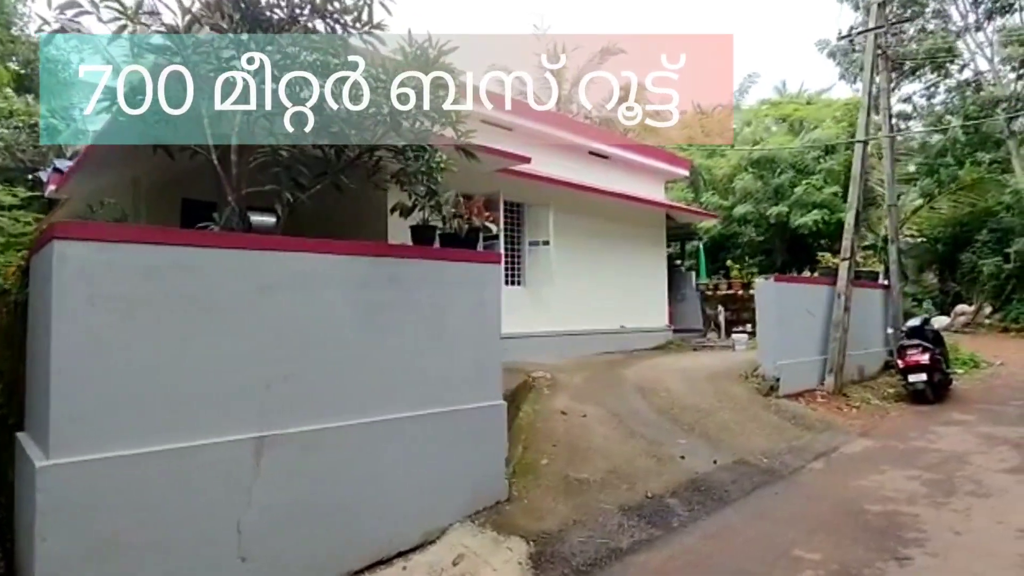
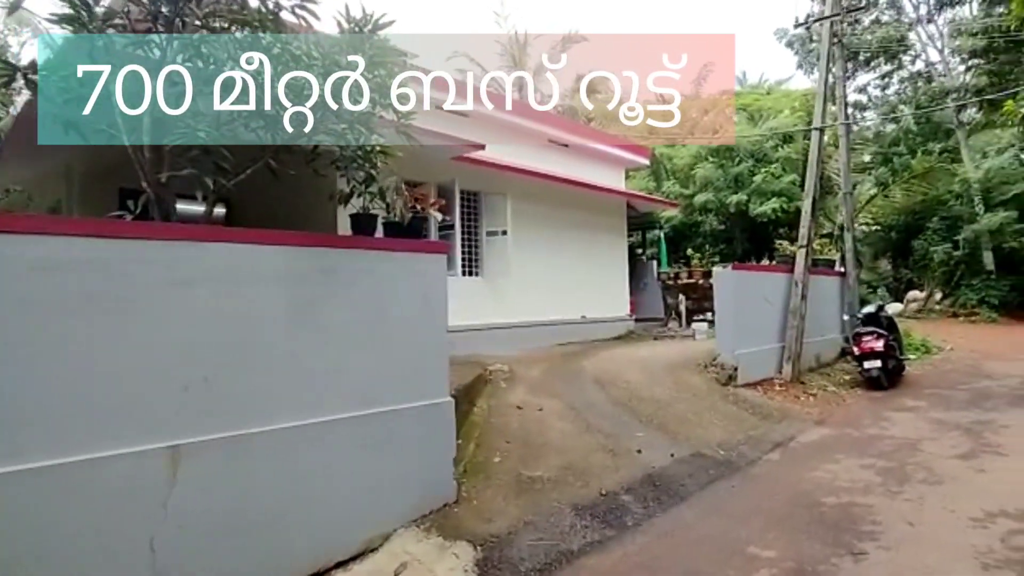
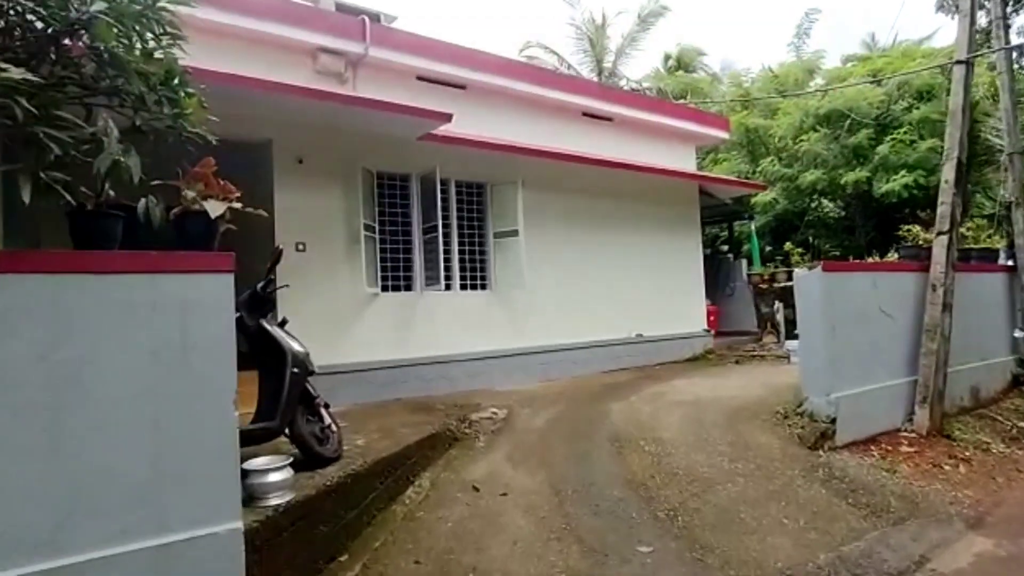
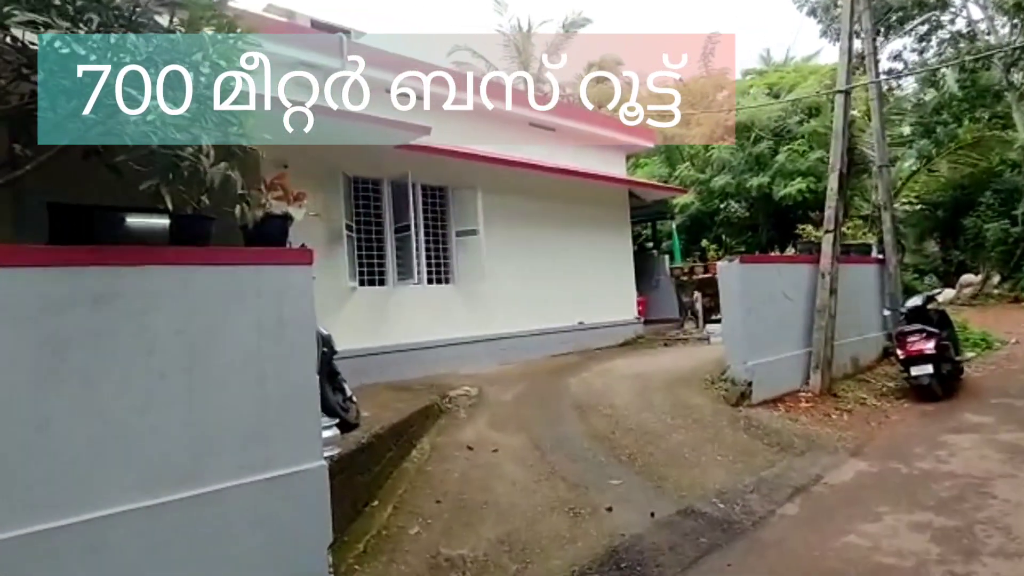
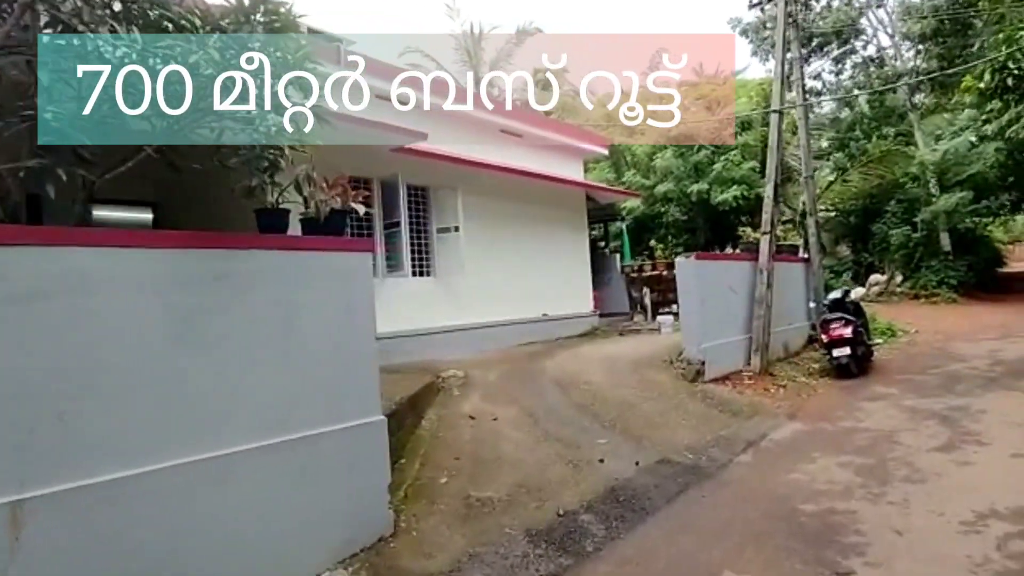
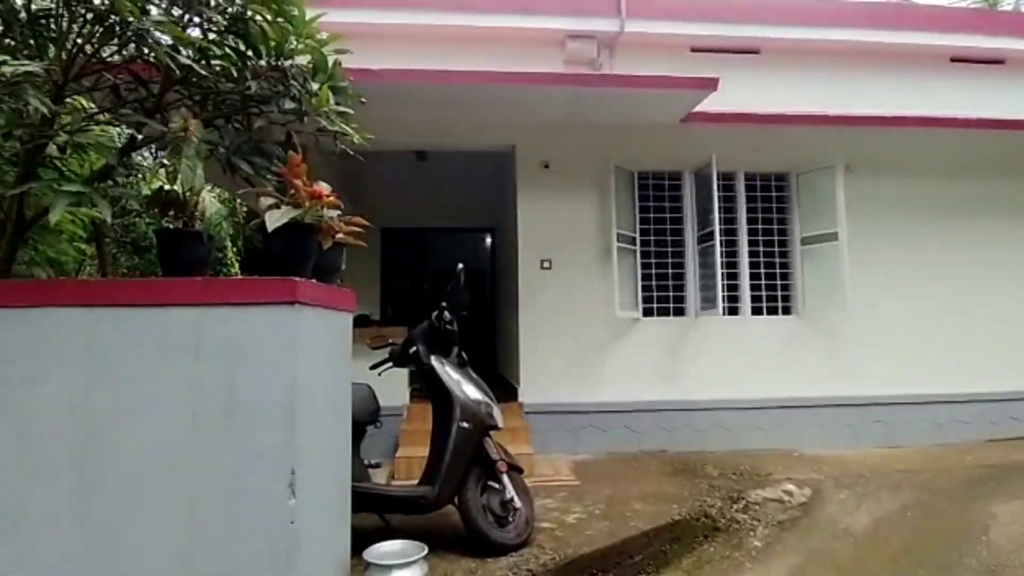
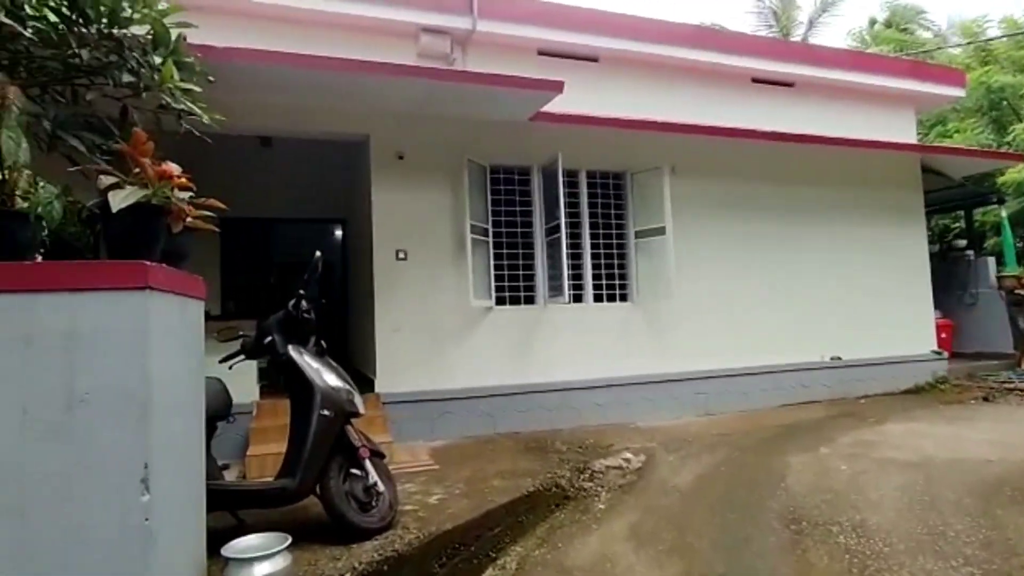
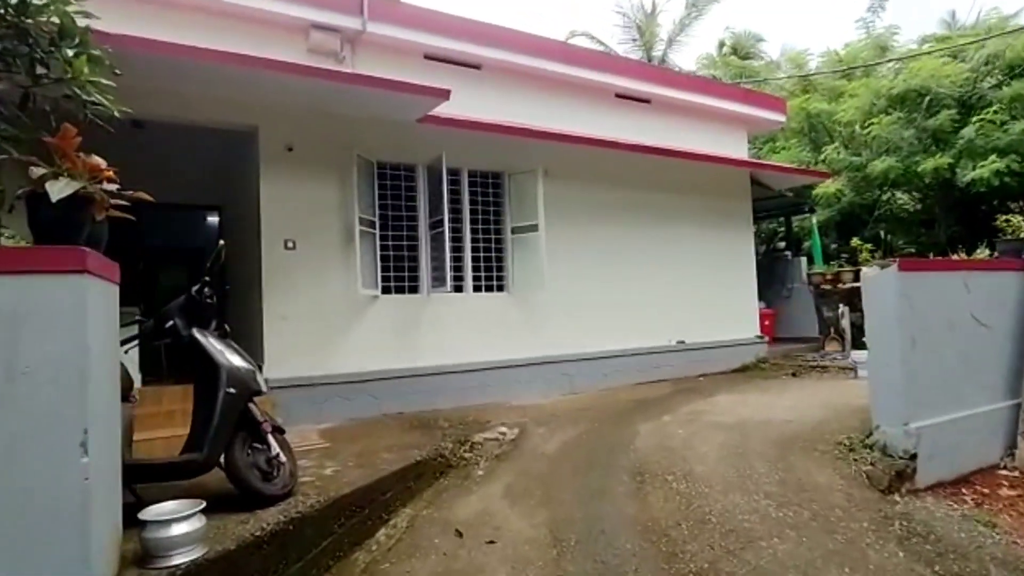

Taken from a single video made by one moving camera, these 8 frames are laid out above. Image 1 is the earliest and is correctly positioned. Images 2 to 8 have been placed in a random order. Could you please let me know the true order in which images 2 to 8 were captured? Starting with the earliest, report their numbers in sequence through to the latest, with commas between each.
2, 5, 4, 3, 8, 7, 6
